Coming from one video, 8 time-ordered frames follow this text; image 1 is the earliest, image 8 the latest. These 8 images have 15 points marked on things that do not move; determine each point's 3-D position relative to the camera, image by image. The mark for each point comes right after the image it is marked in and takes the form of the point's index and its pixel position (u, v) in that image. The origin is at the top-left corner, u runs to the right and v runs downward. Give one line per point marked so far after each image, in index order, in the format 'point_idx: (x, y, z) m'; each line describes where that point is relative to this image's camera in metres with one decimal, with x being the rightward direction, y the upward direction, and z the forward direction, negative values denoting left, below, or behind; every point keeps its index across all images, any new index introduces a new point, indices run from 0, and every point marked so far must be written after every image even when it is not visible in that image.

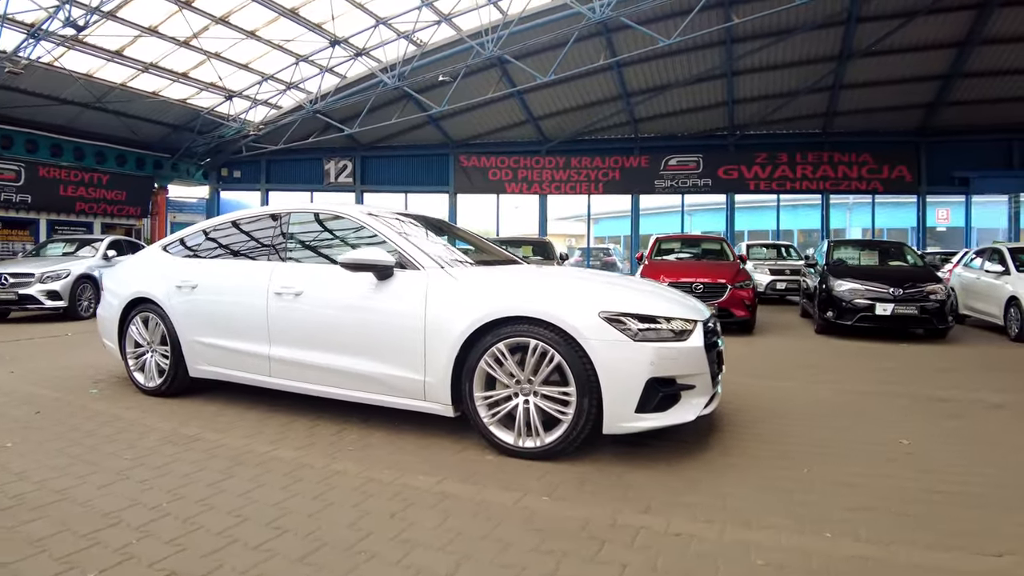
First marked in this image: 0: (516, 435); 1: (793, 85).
0: (+0.1, -0.8, +3.4) m
1: (+7.8, +5.6, +16.4) m
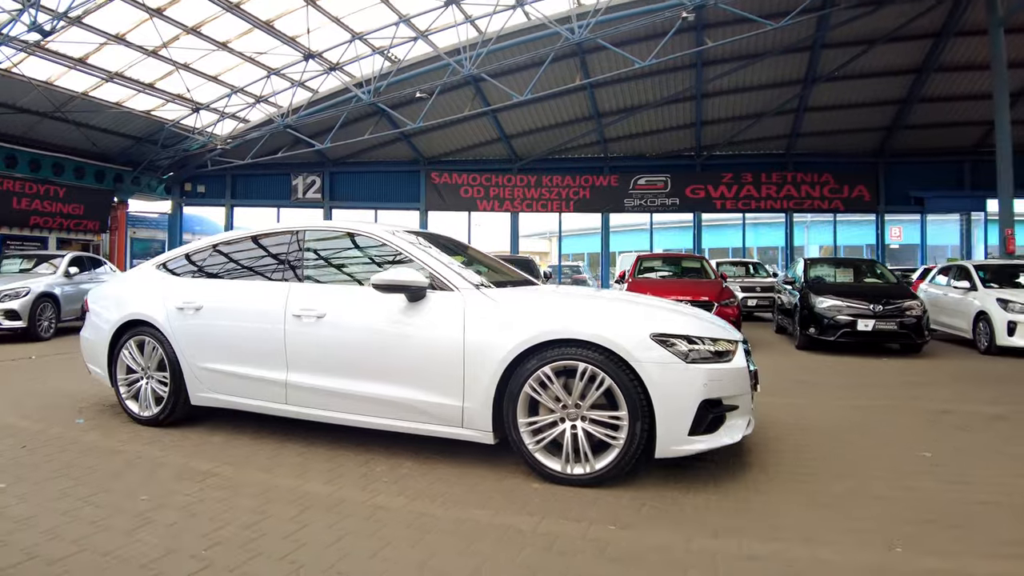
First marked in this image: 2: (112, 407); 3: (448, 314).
0: (+0.3, -0.9, +3.3) m
1: (+7.1, +5.1, +16.9) m
2: (-3.2, -1.0, +4.8) m
3: (-0.3, -0.1, +3.4) m
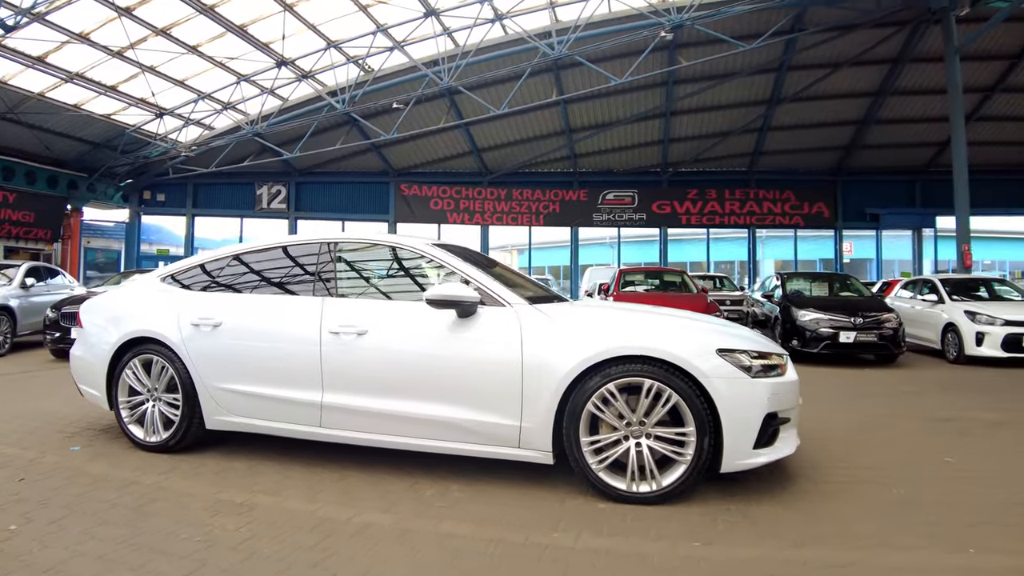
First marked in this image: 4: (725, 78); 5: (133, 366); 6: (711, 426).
0: (+0.7, -1.0, +3.2) m
1: (+6.3, +4.8, +17.4) m
2: (-3.0, -1.1, +4.4) m
3: (0.0, -0.2, +3.3) m
4: (+5.4, +5.3, +15.0) m
5: (-2.5, -0.5, +3.9) m
6: (+1.1, -0.7, +3.2) m
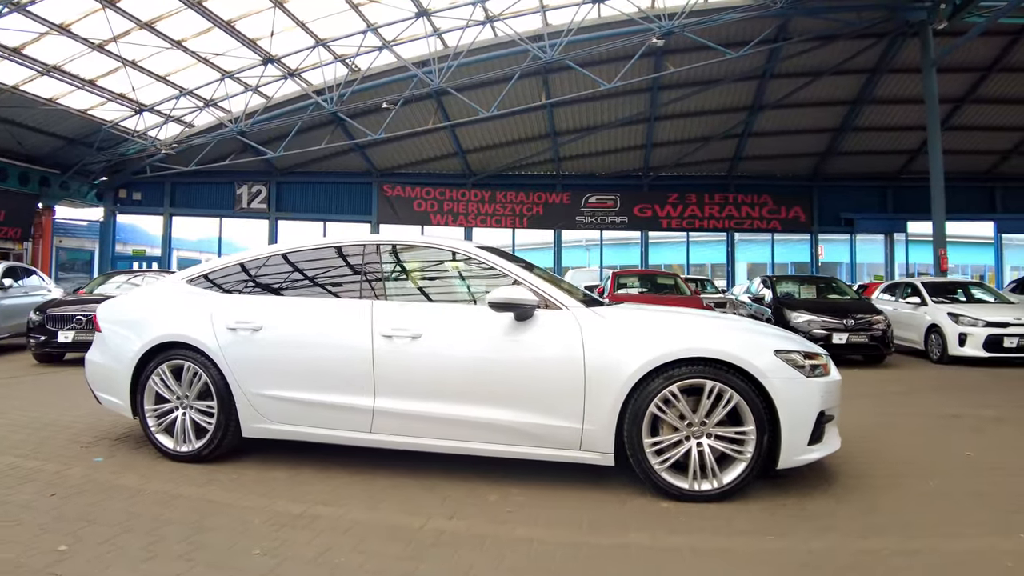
0: (+1.0, -1.0, +3.2) m
1: (+5.8, +4.7, +17.8) m
2: (-2.7, -1.1, +4.2) m
3: (+0.3, -0.2, +3.3) m
4: (+5.1, +5.3, +15.2) m
5: (-2.3, -0.5, +3.8) m
6: (+1.4, -0.7, +3.3) m
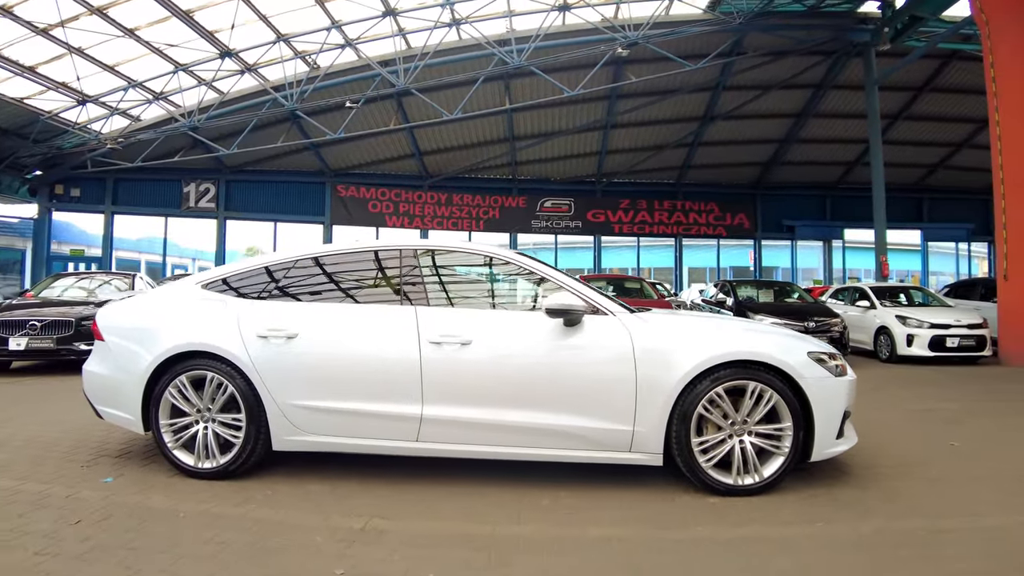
0: (+1.3, -1.1, +3.3) m
1: (+4.6, +4.6, +18.3) m
2: (-2.5, -1.2, +4.0) m
3: (+0.6, -0.3, +3.3) m
4: (+4.1, +5.2, +15.7) m
5: (-2.0, -0.6, +3.6) m
6: (+1.7, -0.8, +3.5) m
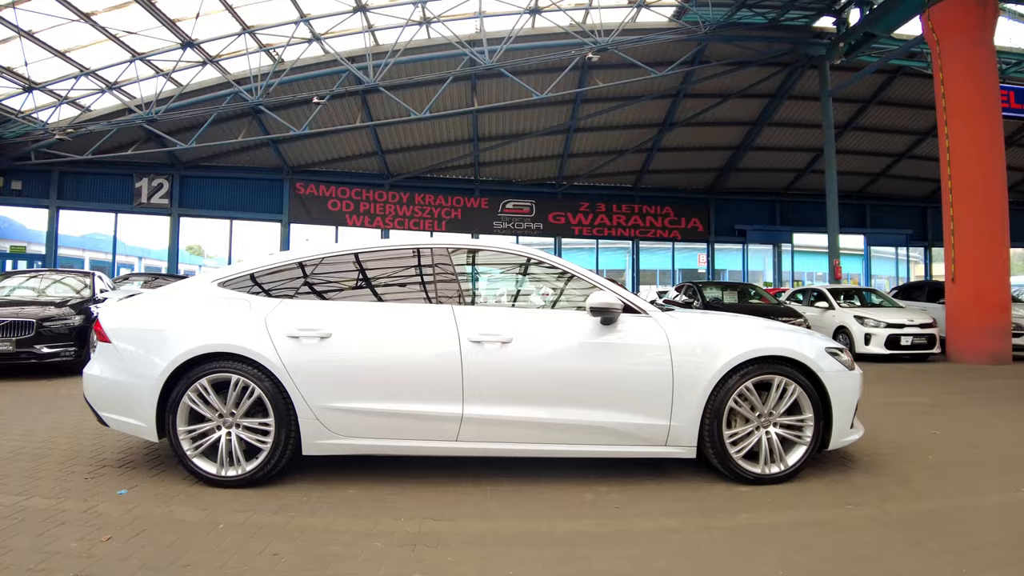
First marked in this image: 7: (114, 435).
0: (+1.5, -1.1, +3.5) m
1: (+3.5, +4.5, +18.7) m
2: (-2.3, -1.2, +3.8) m
3: (+0.8, -0.3, +3.4) m
4: (+3.2, +5.1, +16.1) m
5: (-1.8, -0.6, +3.4) m
6: (+1.9, -0.8, +3.6) m
7: (-3.2, -1.2, +4.7) m
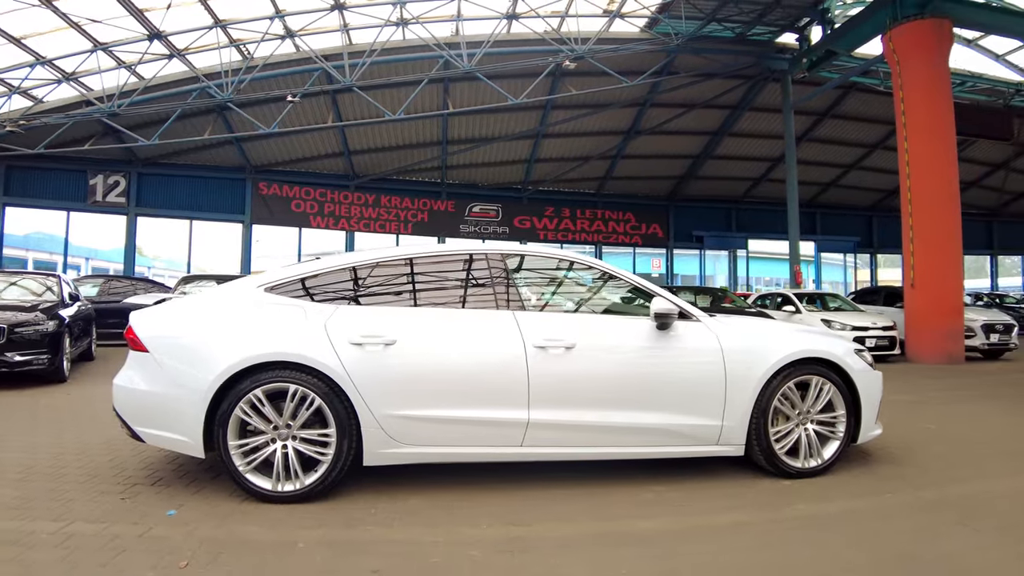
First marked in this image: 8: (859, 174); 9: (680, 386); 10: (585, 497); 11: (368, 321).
0: (+1.8, -1.1, +3.6) m
1: (+2.5, +4.4, +19.0) m
2: (-2.0, -1.2, +3.6) m
3: (+1.1, -0.3, +3.5) m
4: (+2.5, +5.0, +16.4) m
5: (-1.5, -0.6, +3.3) m
6: (+2.2, -0.8, +3.8) m
7: (-2.9, -1.2, +4.4) m
8: (+11.5, +3.8, +19.6) m
9: (+1.0, -0.6, +3.4) m
10: (+0.4, -1.2, +3.3) m
11: (-0.8, -0.2, +3.3) m
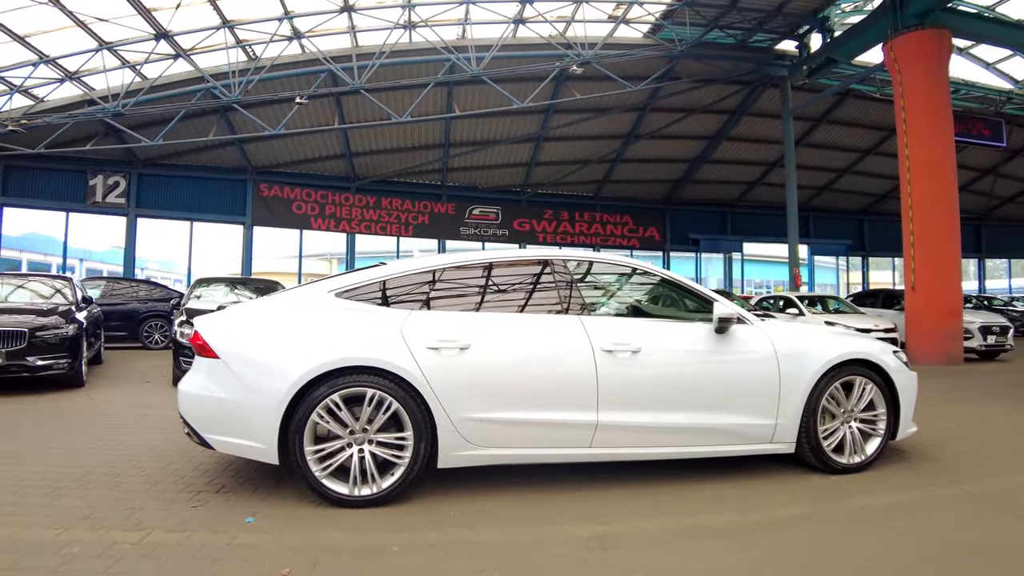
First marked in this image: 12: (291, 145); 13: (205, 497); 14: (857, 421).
0: (+2.2, -1.1, +3.8) m
1: (+2.5, +4.4, +19.2) m
2: (-1.6, -1.2, +3.7) m
3: (+1.5, -0.3, +3.6) m
4: (+2.6, +5.0, +16.6) m
5: (-1.1, -0.6, +3.4) m
6: (+2.6, -0.9, +4.0) m
7: (-2.5, -1.3, +4.5) m
8: (+11.5, +3.7, +19.9) m
9: (+1.4, -0.6, +3.6) m
10: (+0.8, -1.2, +3.4) m
11: (-0.4, -0.2, +3.4) m
12: (-6.3, +4.1, +16.9) m
13: (-1.9, -1.2, +3.6) m
14: (+2.3, -0.9, +3.8) m
